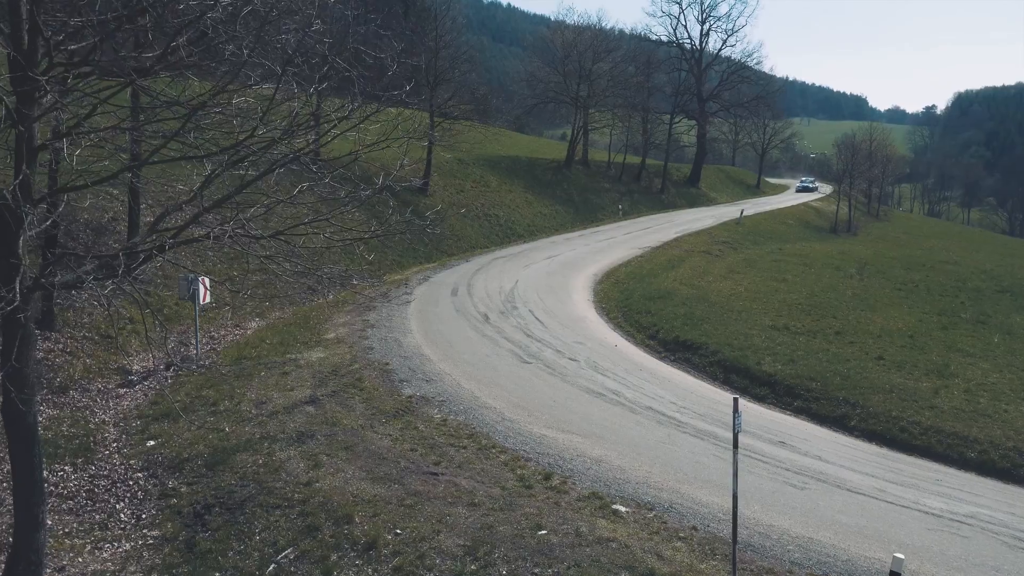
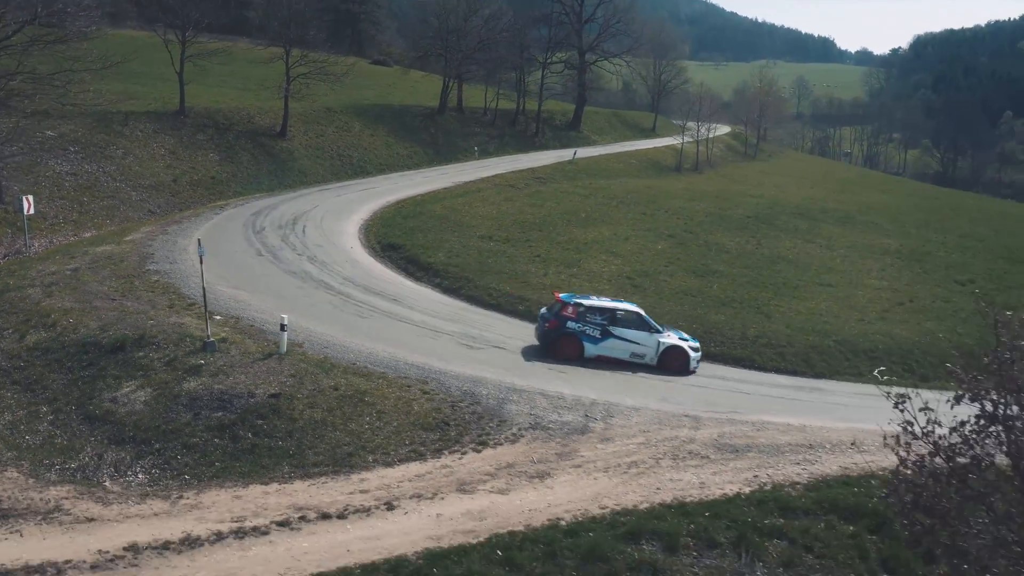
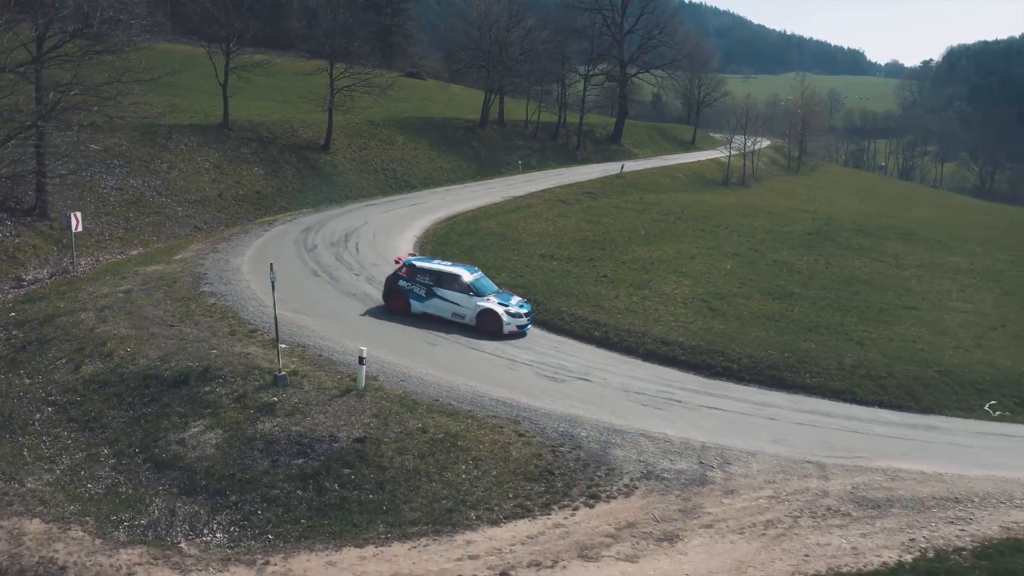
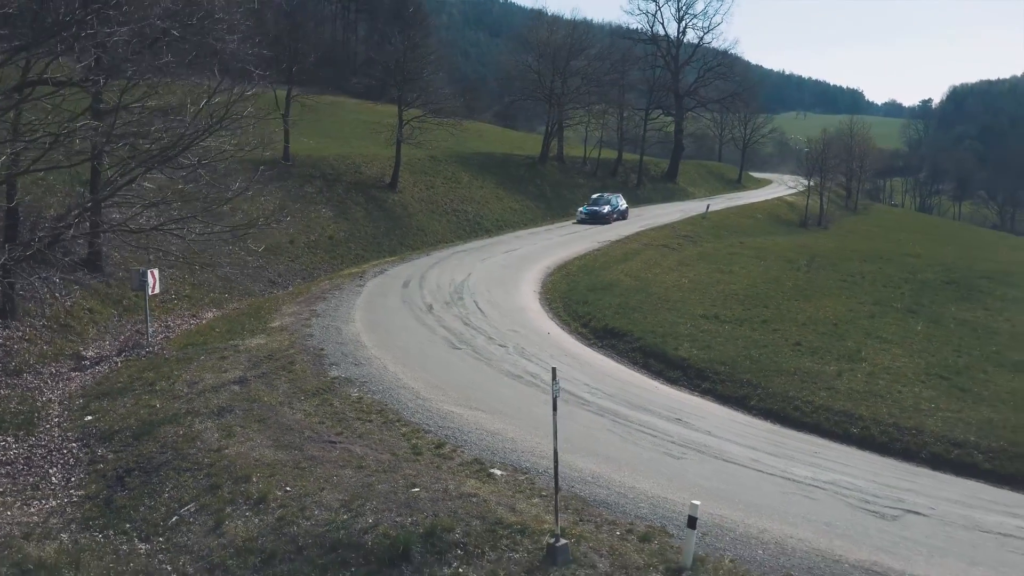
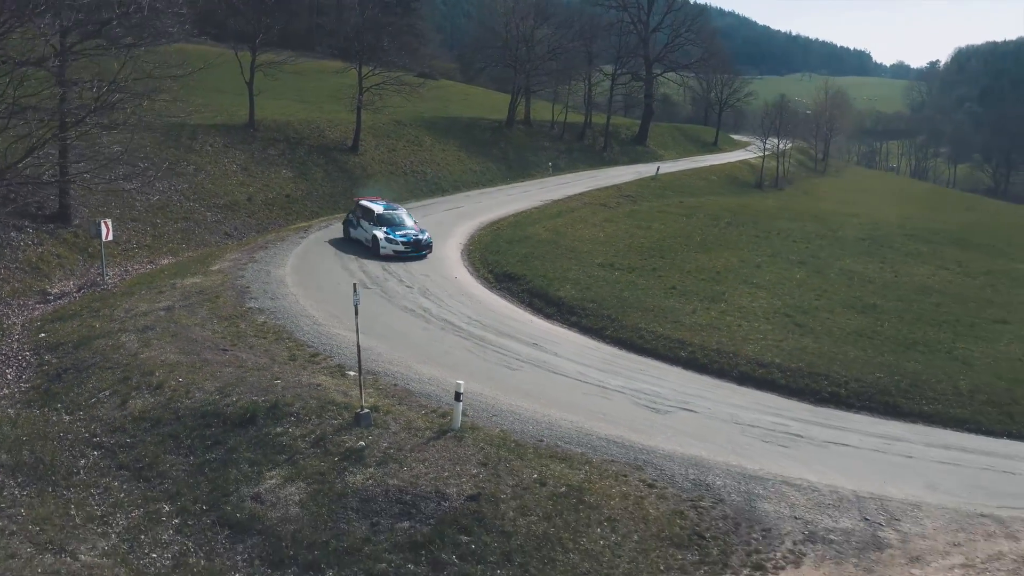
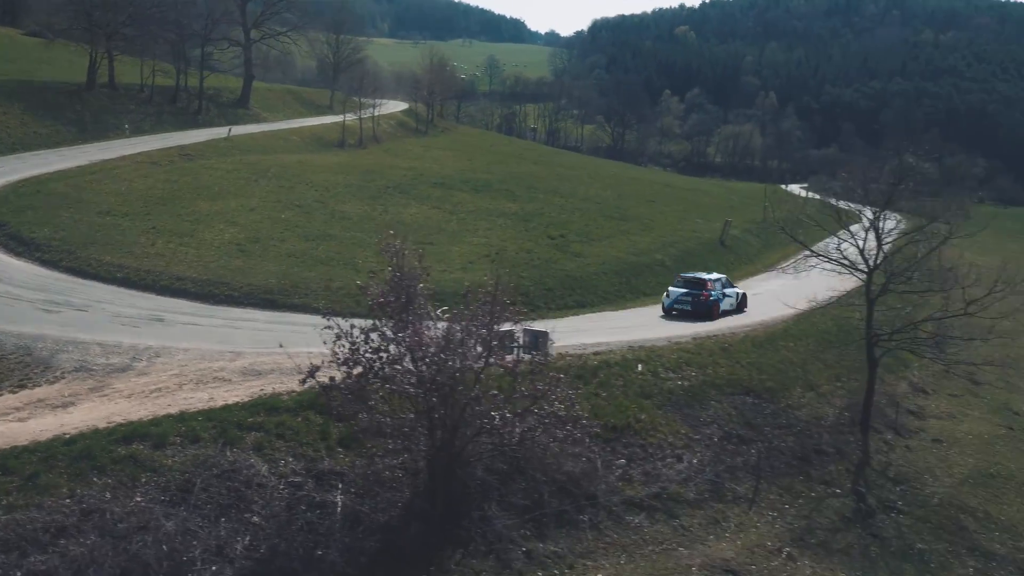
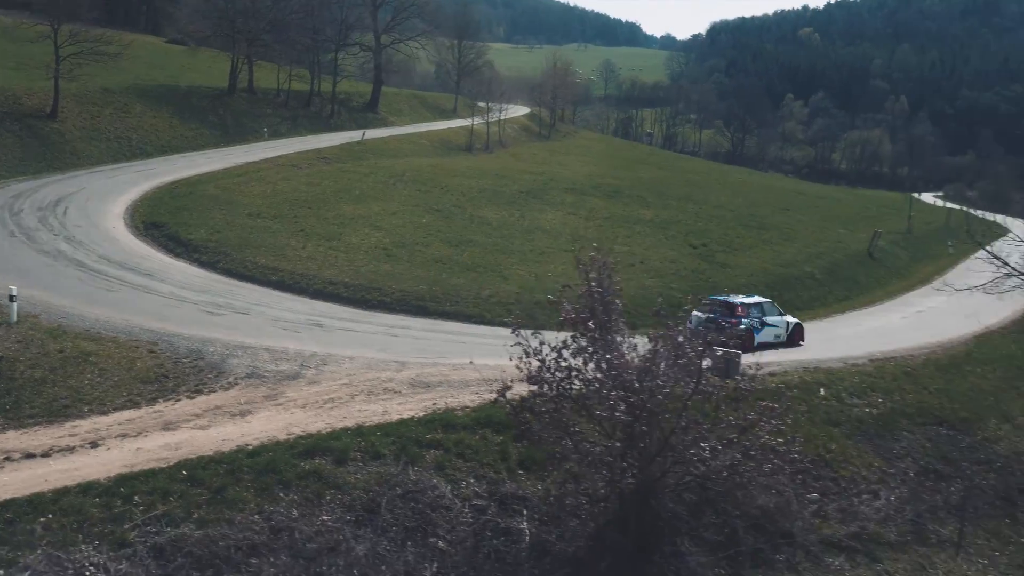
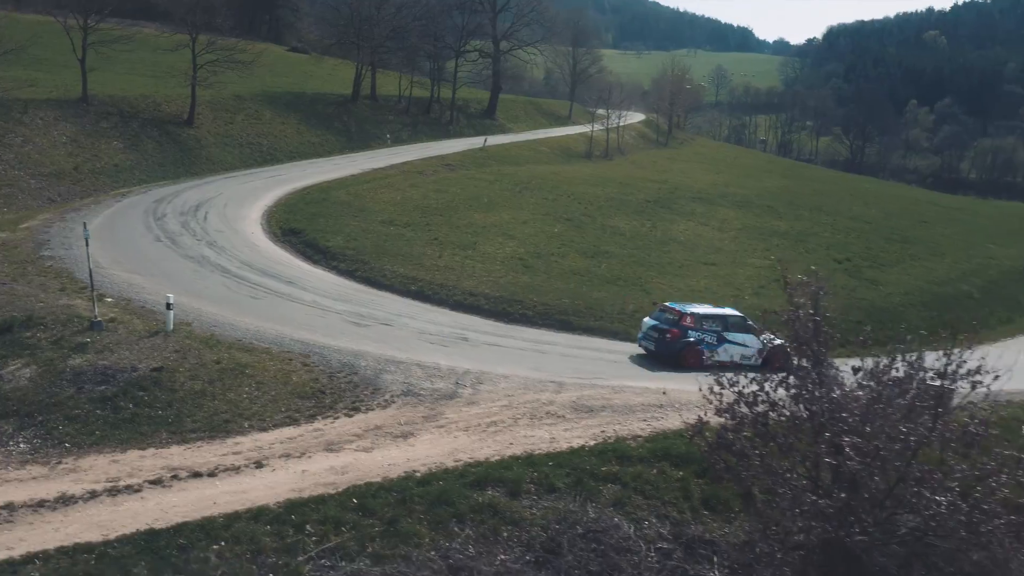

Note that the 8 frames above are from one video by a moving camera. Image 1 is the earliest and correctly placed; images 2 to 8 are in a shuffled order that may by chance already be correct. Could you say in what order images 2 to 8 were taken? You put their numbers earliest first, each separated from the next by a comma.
4, 5, 3, 2, 8, 7, 6
